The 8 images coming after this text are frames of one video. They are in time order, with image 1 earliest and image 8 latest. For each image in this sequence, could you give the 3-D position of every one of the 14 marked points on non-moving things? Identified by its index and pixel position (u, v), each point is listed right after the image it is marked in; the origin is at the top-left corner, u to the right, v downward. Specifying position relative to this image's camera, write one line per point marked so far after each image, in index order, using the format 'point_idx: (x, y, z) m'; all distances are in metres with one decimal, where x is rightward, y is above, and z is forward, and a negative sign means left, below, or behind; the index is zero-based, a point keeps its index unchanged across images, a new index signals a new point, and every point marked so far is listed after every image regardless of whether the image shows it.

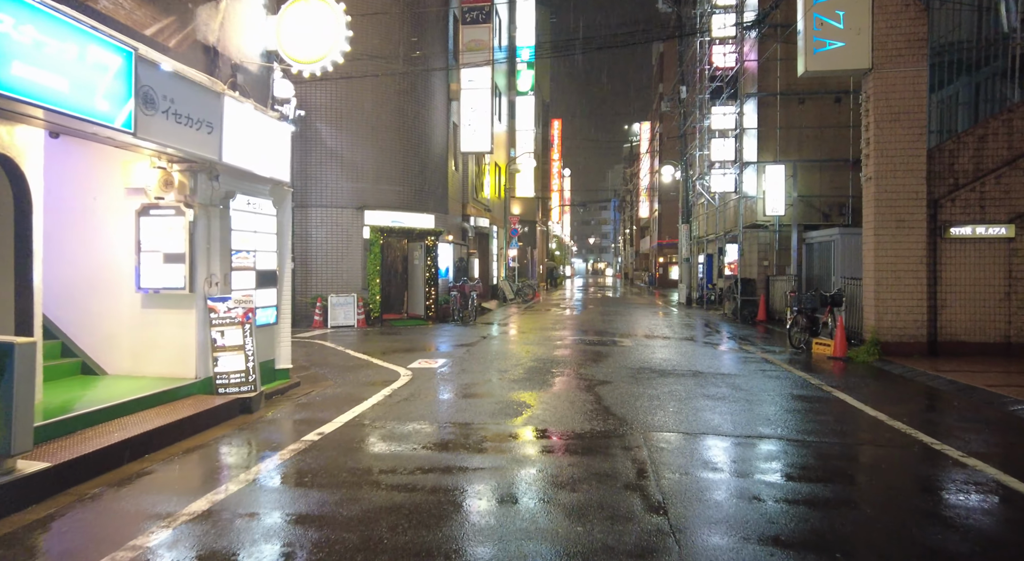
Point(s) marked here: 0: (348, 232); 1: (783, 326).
0: (-4.9, +1.4, +19.2) m
1: (+8.1, -1.4, +20.0) m
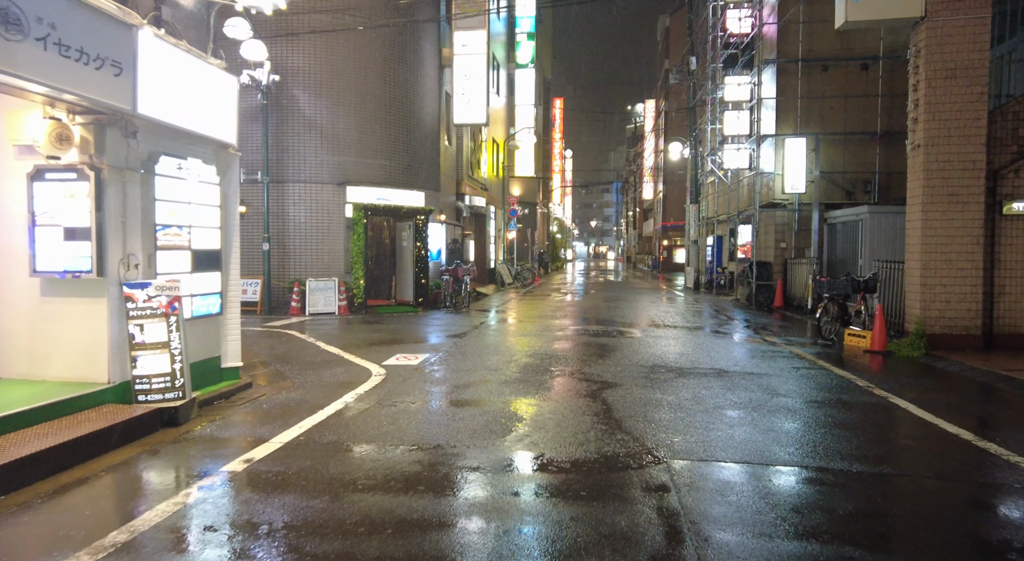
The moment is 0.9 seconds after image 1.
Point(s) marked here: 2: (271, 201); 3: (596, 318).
0: (-5.0, +1.9, +17.6) m
1: (+8.0, -0.9, +18.4) m
2: (-6.5, +2.1, +17.4) m
3: (+2.0, -0.9, +15.8) m
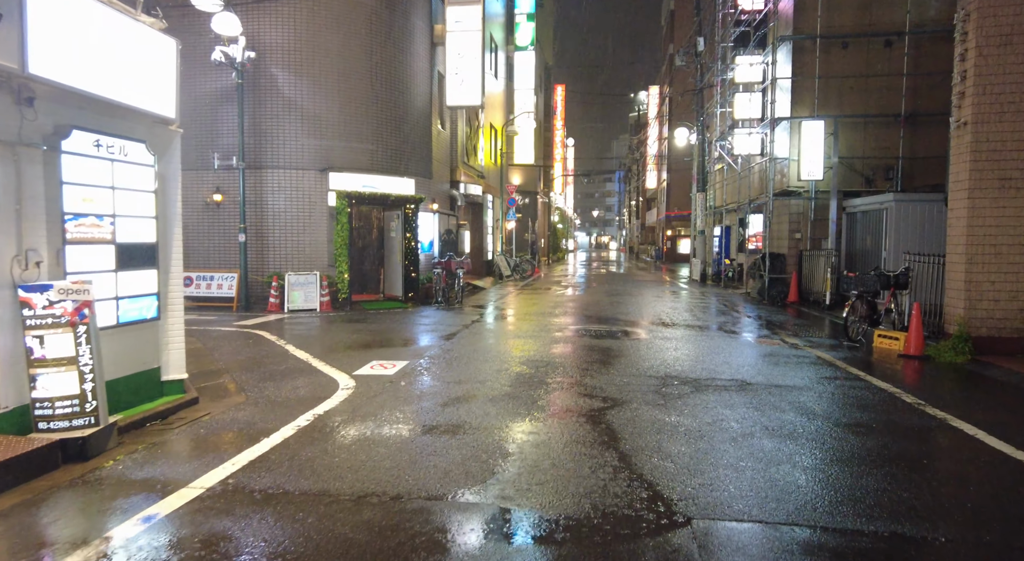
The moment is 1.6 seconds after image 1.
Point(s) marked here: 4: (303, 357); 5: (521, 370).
0: (-5.1, +2.0, +16.4) m
1: (+7.9, -0.7, +17.2) m
2: (-6.6, +2.3, +16.2) m
3: (+1.9, -0.8, +14.6) m
4: (-3.1, -1.1, +9.6) m
5: (+0.1, -1.1, +8.4) m
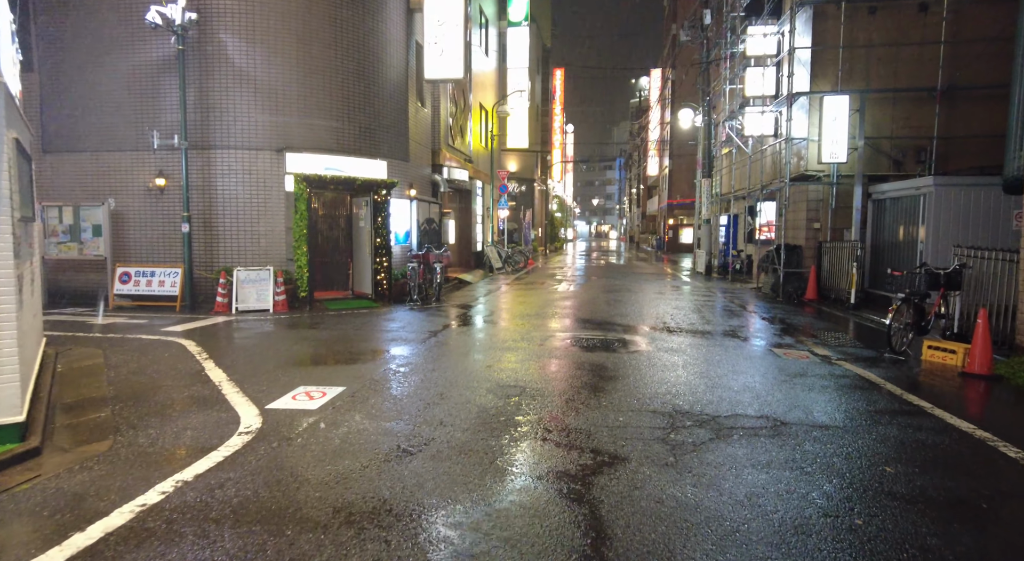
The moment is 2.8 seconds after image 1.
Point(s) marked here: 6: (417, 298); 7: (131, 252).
0: (-5.4, +2.1, +14.5) m
1: (+7.6, -0.6, +15.3) m
2: (-6.9, +2.3, +14.3) m
3: (+1.5, -0.7, +12.7) m
4: (-3.4, -1.1, +7.7) m
5: (-0.3, -1.2, +6.5) m
6: (-2.2, -0.4, +15.5) m
7: (-8.2, +0.6, +14.2) m
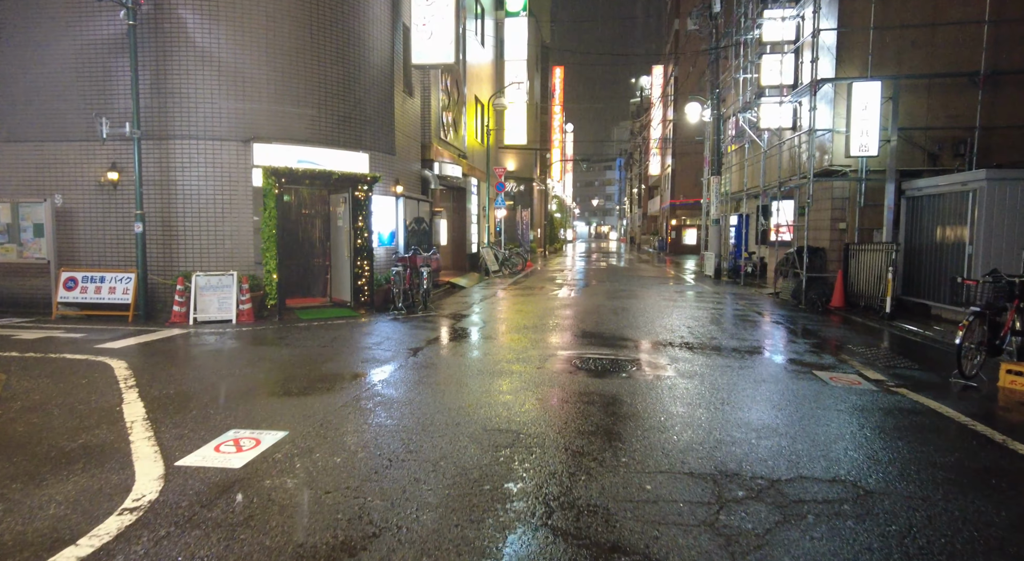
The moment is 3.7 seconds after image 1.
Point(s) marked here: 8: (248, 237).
0: (-5.5, +2.0, +12.9) m
1: (+7.5, -0.8, +13.8) m
2: (-7.0, +2.2, +12.7) m
3: (+1.5, -0.9, +11.1) m
4: (-3.5, -1.2, +6.2) m
5: (-0.3, -1.3, +4.9) m
6: (-2.3, -0.5, +14.0) m
7: (-8.3, +0.5, +12.7) m
8: (-5.2, +0.9, +13.0) m
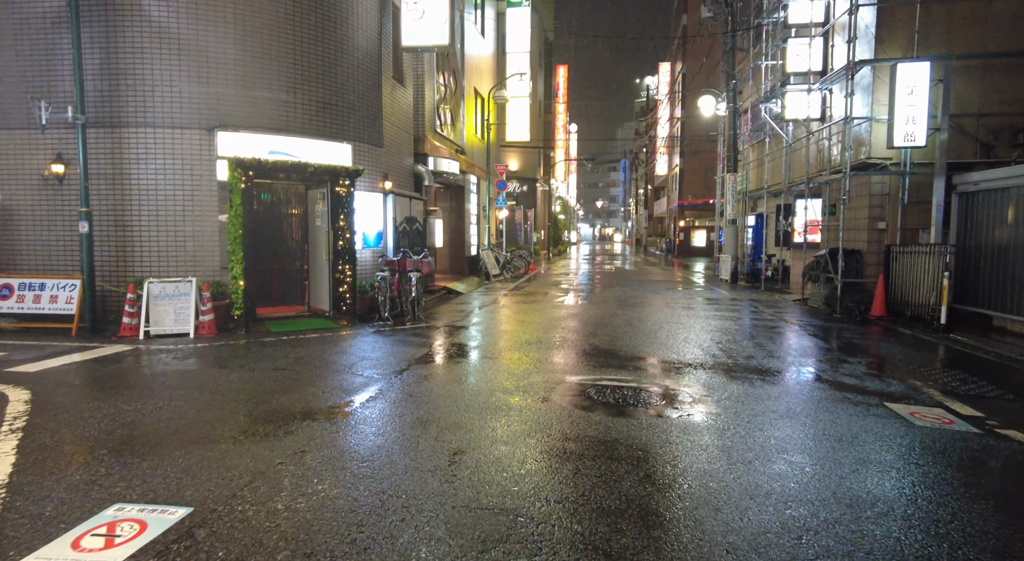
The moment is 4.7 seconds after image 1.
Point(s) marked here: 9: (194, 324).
0: (-5.5, +1.9, +11.3) m
1: (+7.5, -0.9, +12.1) m
2: (-7.0, +2.1, +11.2) m
3: (+1.5, -1.0, +9.5) m
4: (-3.5, -1.3, +4.6) m
5: (-0.4, -1.4, +3.3) m
6: (-2.3, -0.7, +12.4) m
7: (-8.3, +0.4, +11.1) m
8: (-5.2, +0.8, +11.5) m
9: (-5.1, -0.7, +10.7) m
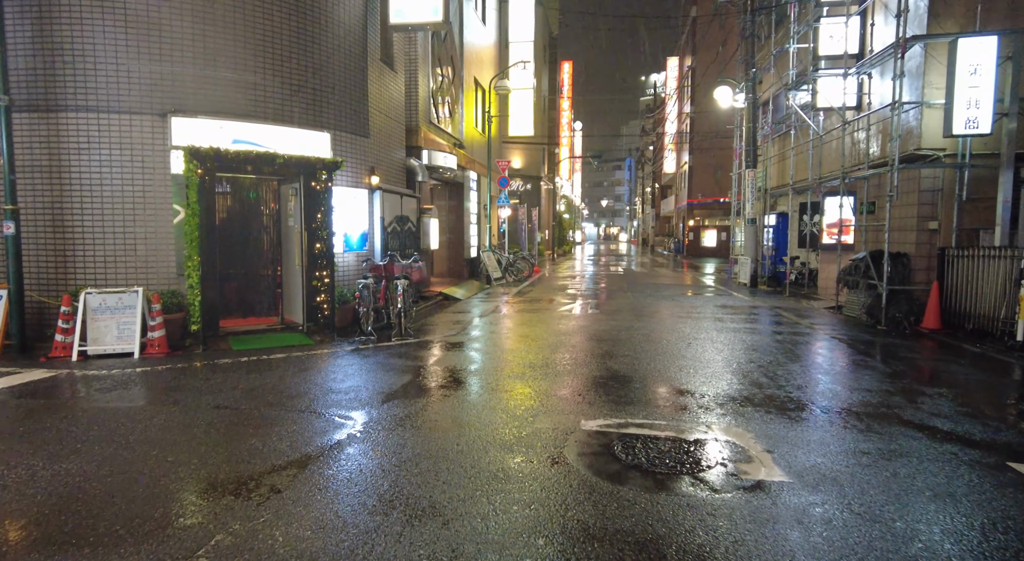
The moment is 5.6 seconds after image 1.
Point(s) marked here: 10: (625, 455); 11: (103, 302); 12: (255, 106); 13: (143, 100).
0: (-5.5, +1.7, +9.8) m
1: (+7.5, -1.0, +10.5) m
2: (-7.0, +2.0, +9.6) m
3: (+1.5, -1.1, +7.9) m
4: (-3.5, -1.5, +3.0) m
5: (-0.4, -1.5, +1.7) m
6: (-2.3, -0.8, +10.8) m
7: (-8.3, +0.2, +9.6) m
8: (-5.2, +0.6, +9.9) m
9: (-5.1, -0.8, +9.1) m
10: (+0.9, -1.3, +4.9) m
11: (-5.6, -0.3, +8.9) m
12: (-4.1, +2.8, +10.6) m
13: (-5.4, +2.7, +9.7) m
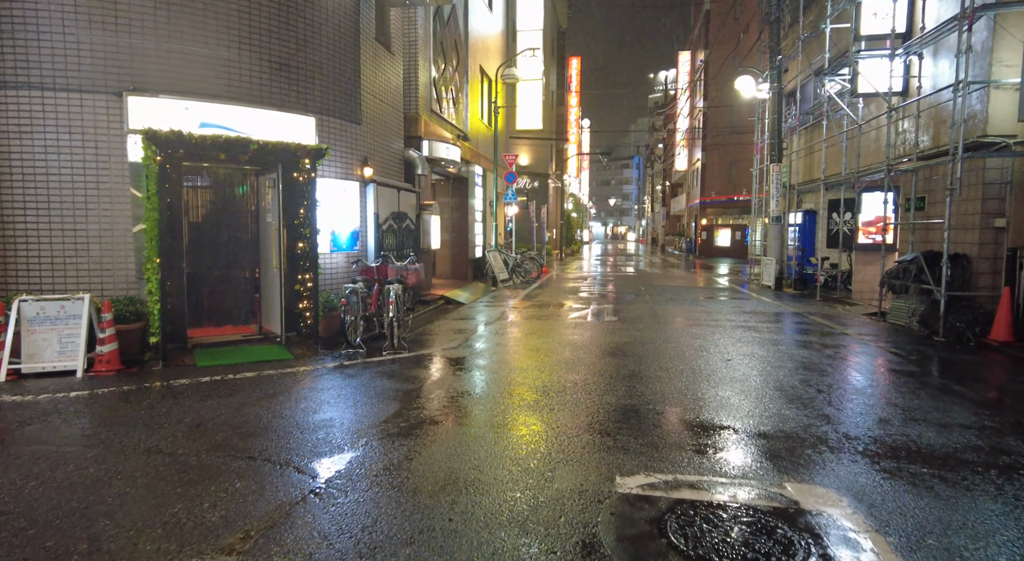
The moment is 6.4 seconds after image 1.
0: (-5.4, +1.7, +8.4) m
1: (+7.6, -1.1, +9.0) m
2: (-6.8, +1.9, +8.2) m
3: (+1.6, -1.2, +6.5) m
4: (-3.5, -1.6, +1.6) m
5: (-0.3, -1.6, +0.3) m
6: (-2.2, -0.9, +9.4) m
7: (-8.2, +0.2, +8.2) m
8: (-5.1, +0.6, +8.5) m
9: (-5.0, -0.9, +7.7) m
10: (+1.0, -1.4, +3.4) m
11: (-5.4, -0.3, +7.6) m
12: (-4.0, +2.8, +9.2) m
13: (-5.3, +2.6, +8.4) m
